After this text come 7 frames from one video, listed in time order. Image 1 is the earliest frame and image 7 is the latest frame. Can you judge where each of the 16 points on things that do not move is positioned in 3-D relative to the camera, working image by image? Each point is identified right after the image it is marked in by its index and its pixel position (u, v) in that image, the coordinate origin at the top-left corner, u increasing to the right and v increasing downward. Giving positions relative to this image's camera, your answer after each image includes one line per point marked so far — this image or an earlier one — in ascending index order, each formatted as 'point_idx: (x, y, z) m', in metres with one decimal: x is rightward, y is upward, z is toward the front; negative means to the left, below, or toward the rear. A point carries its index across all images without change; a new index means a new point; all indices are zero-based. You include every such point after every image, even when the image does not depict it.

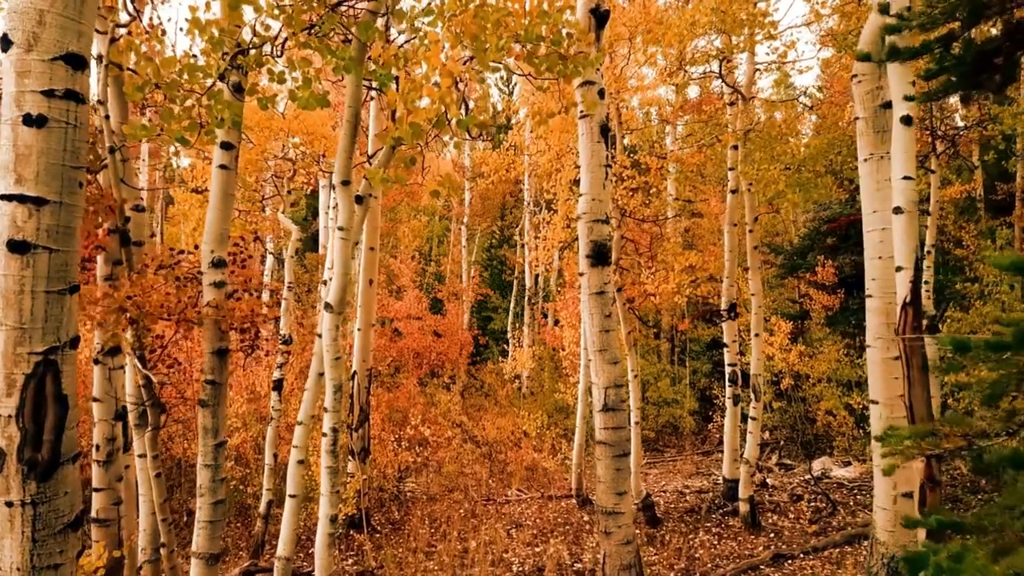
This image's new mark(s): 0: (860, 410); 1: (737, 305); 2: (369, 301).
0: (+5.5, -1.9, +12.5) m
1: (+2.9, -0.2, +10.5) m
2: (-1.8, -0.2, +9.9) m
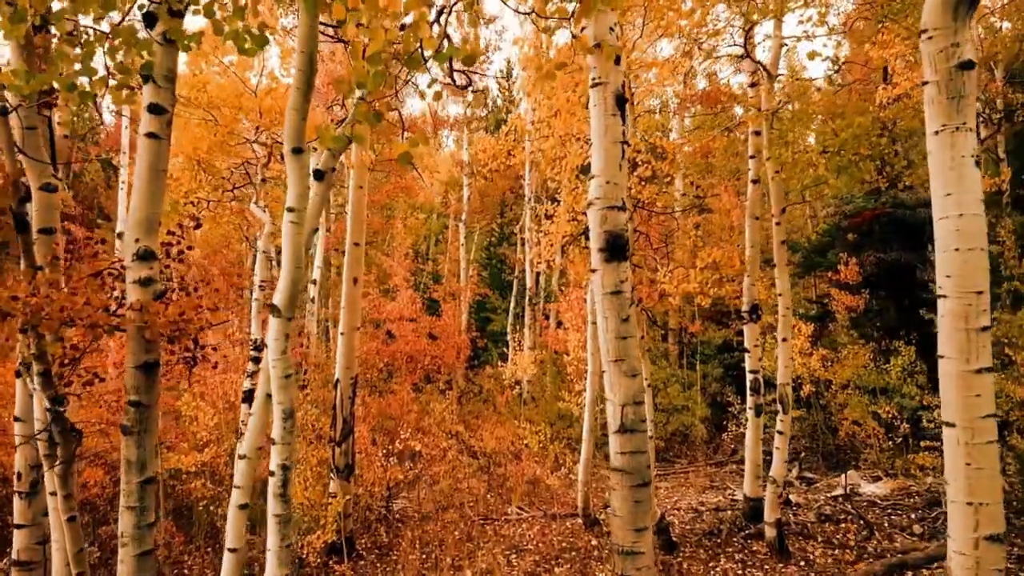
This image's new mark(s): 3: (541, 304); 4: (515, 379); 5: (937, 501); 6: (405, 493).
0: (+5.5, -1.9, +11.6) m
1: (+2.9, -0.2, +9.5) m
2: (-1.8, -0.2, +8.9) m
3: (+0.7, -0.4, +19.2) m
4: (+0.1, -1.8, +15.3) m
5: (+5.2, -2.6, +9.7) m
6: (-1.5, -2.8, +10.9) m
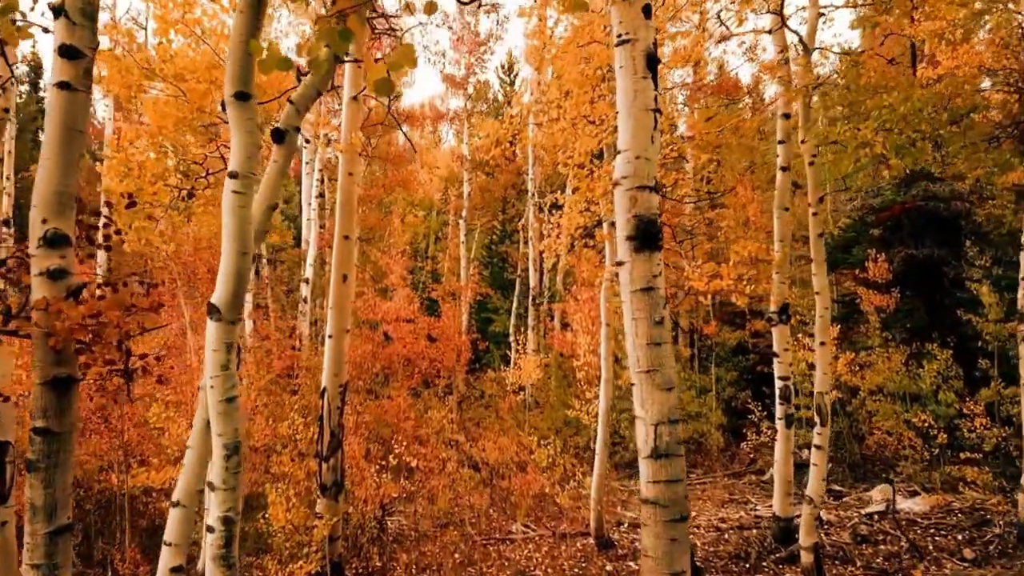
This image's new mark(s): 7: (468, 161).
0: (+5.5, -1.9, +10.7) m
1: (+3.0, -0.2, +8.7) m
2: (-1.7, -0.1, +8.1) m
3: (+0.8, -0.4, +18.3) m
4: (+0.1, -1.7, +14.5) m
5: (+5.2, -2.6, +8.8) m
6: (-1.4, -2.8, +10.0) m
7: (-1.1, +3.1, +19.5) m
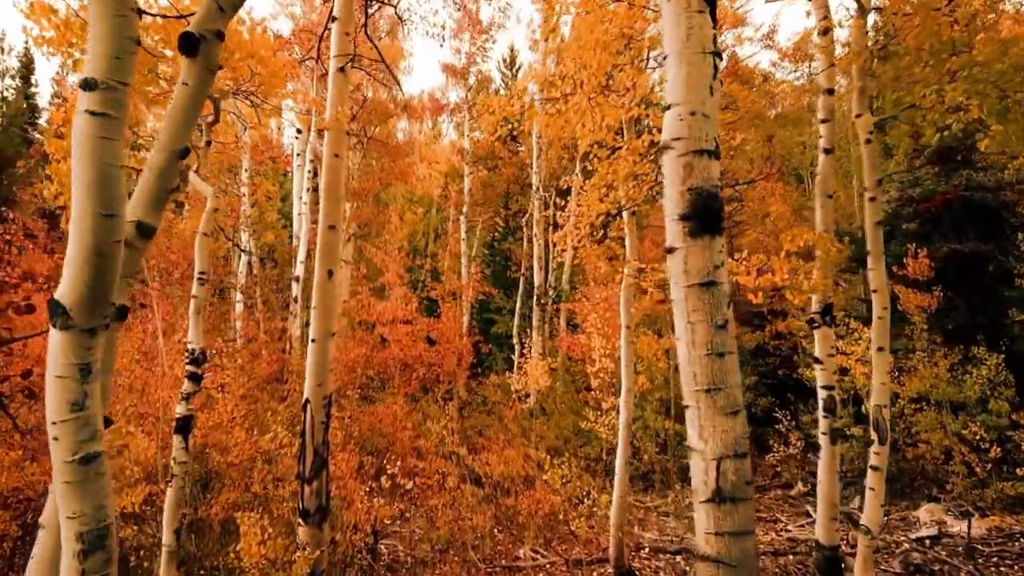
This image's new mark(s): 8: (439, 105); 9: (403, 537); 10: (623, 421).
0: (+5.6, -1.9, +9.7) m
1: (+3.1, -0.2, +7.6) m
2: (-1.6, -0.1, +7.1) m
3: (+0.9, -0.4, +17.3) m
4: (+0.2, -1.7, +13.5) m
5: (+5.3, -2.5, +7.8) m
6: (-1.3, -2.8, +9.0) m
7: (-1.0, +3.1, +18.5) m
8: (-1.8, +4.4, +19.4) m
9: (-1.2, -2.8, +8.9) m
10: (+1.1, -1.3, +7.8) m
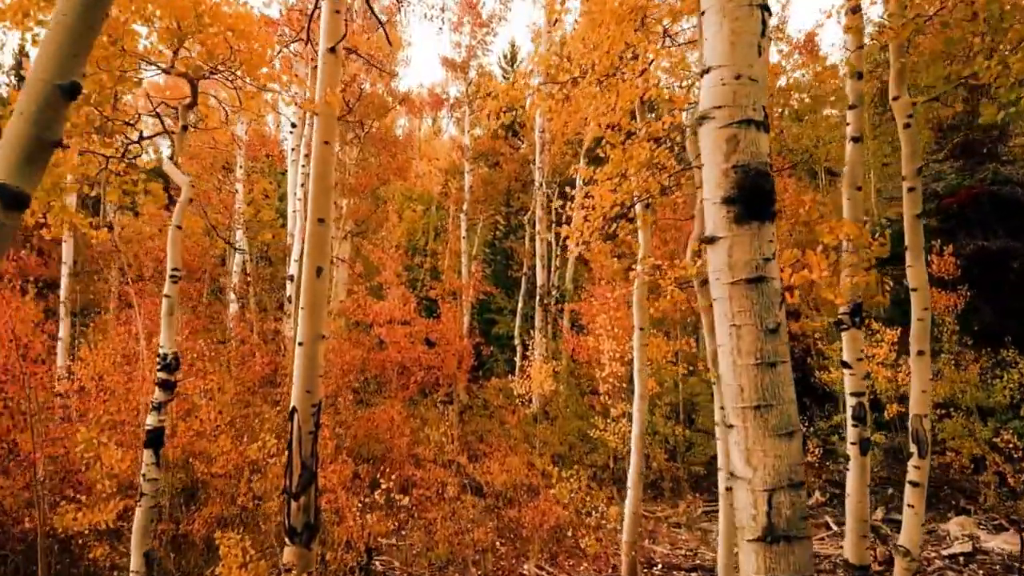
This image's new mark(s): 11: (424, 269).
0: (+5.6, -1.8, +9.1) m
1: (+3.1, -0.2, +7.1) m
2: (-1.6, -0.1, +6.5) m
3: (+0.9, -0.3, +16.8) m
4: (+0.2, -1.7, +12.9) m
5: (+5.4, -2.5, +7.3) m
6: (-1.3, -2.7, +8.5) m
7: (-1.0, +3.1, +18.0) m
8: (-1.7, +4.5, +18.9) m
9: (-1.2, -2.8, +8.3) m
10: (+1.1, -1.3, +7.3) m
11: (-2.1, +0.5, +19.6) m
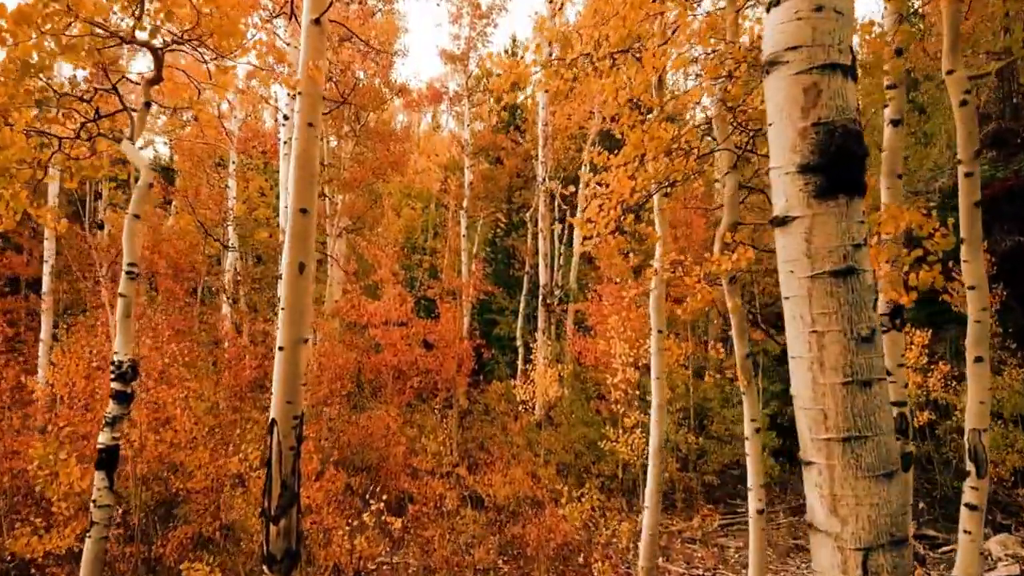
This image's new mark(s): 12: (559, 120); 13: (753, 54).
0: (+5.7, -1.8, +8.5) m
1: (+3.2, -0.1, +6.4) m
2: (-1.5, -0.1, +5.8) m
3: (+0.9, -0.3, +16.1) m
4: (+0.3, -1.7, +12.2) m
5: (+5.4, -2.5, +6.6) m
6: (-1.2, -2.7, +7.8) m
7: (-0.9, +3.1, +17.3) m
8: (-1.7, +4.5, +18.2) m
9: (-1.1, -2.7, +7.6) m
10: (+1.2, -1.3, +6.6) m
11: (-2.1, +0.5, +19.0) m
12: (+0.9, +3.2, +15.0) m
13: (+1.4, +1.4, +4.8) m
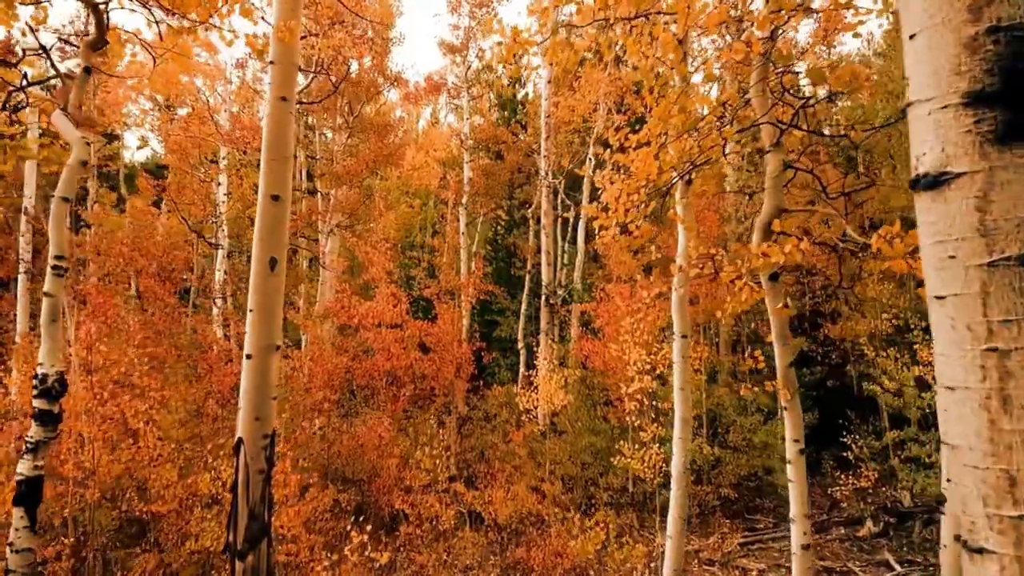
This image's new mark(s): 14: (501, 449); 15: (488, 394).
0: (+5.7, -1.8, +7.7) m
1: (+3.2, -0.1, +5.6) m
2: (-1.5, -0.1, +5.1) m
3: (+1.0, -0.3, +15.3) m
4: (+0.3, -1.7, +11.5) m
5: (+5.4, -2.5, +5.8) m
6: (-1.2, -2.7, +7.0) m
7: (-0.9, +3.1, +16.5) m
8: (-1.7, +4.5, +17.4) m
9: (-1.1, -2.7, +6.9) m
10: (+1.2, -1.3, +5.8) m
11: (-2.1, +0.5, +18.2) m
12: (+0.9, +3.2, +14.2) m
13: (+1.5, +1.4, +4.0) m
14: (-0.2, -2.2, +11.3) m
15: (-0.3, -1.8, +13.2) m
